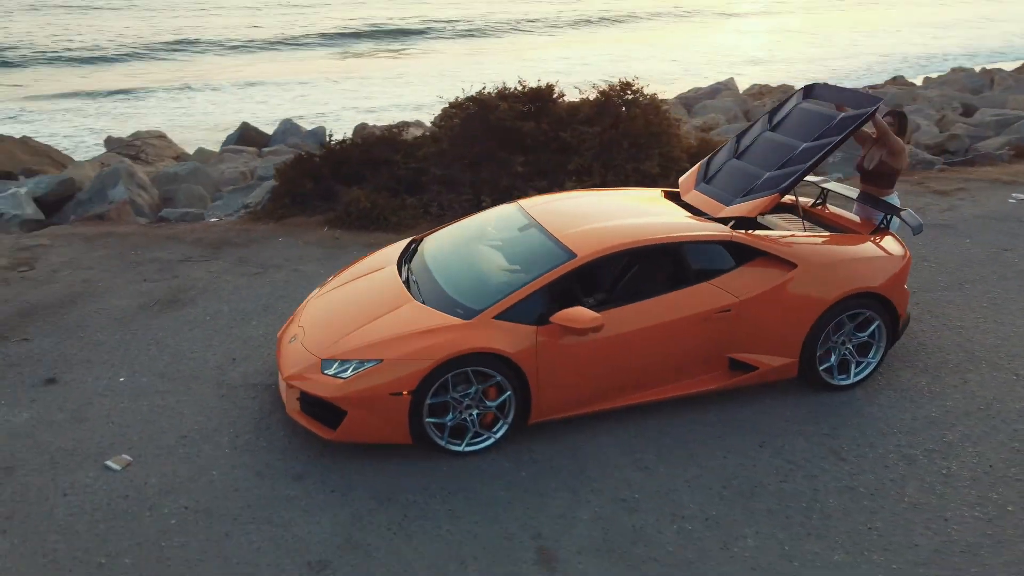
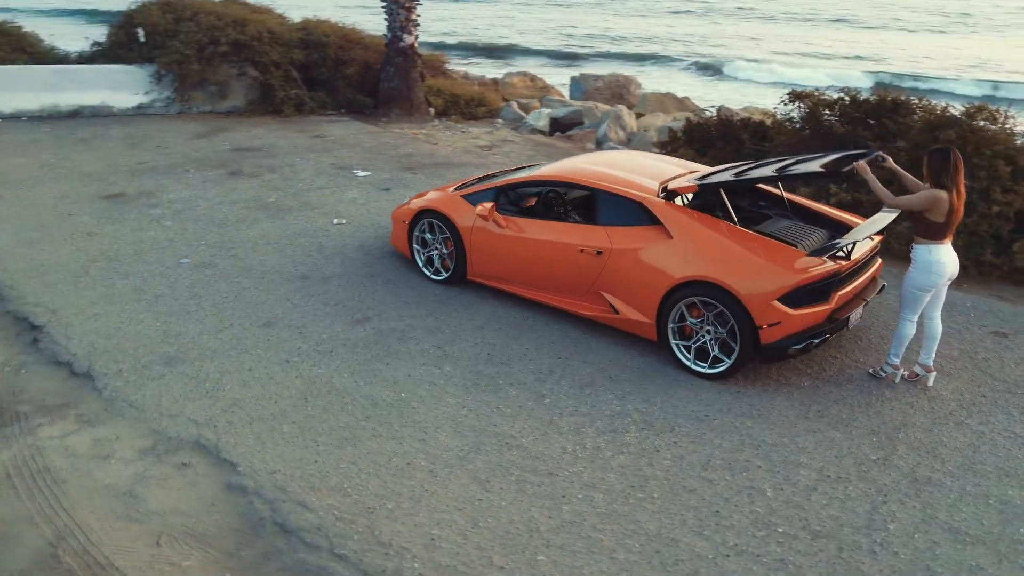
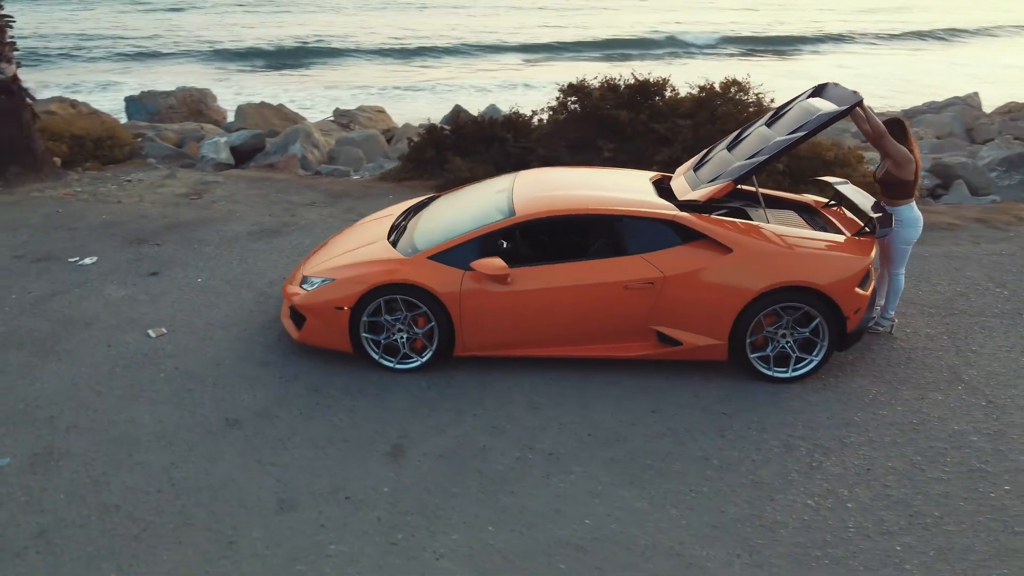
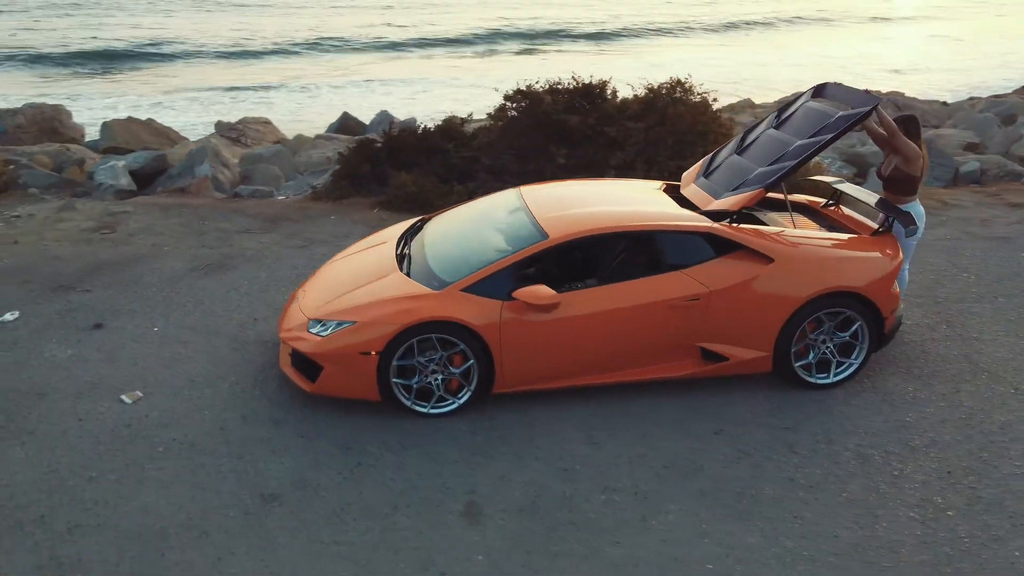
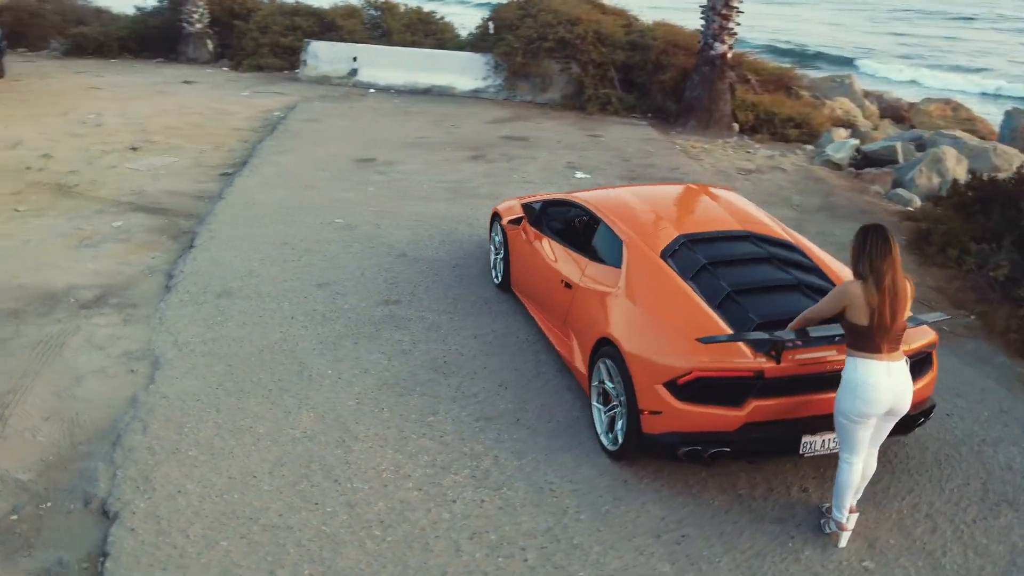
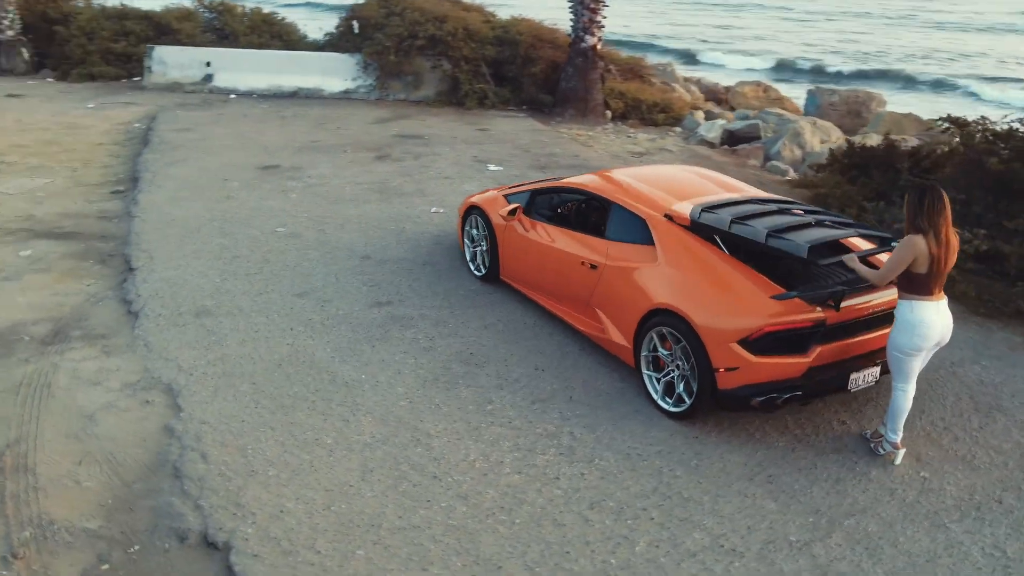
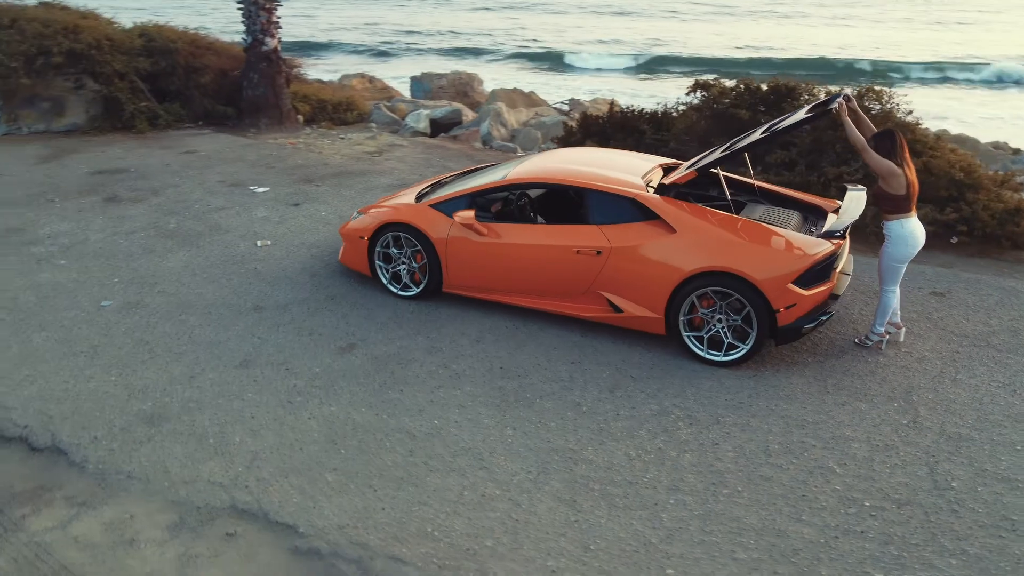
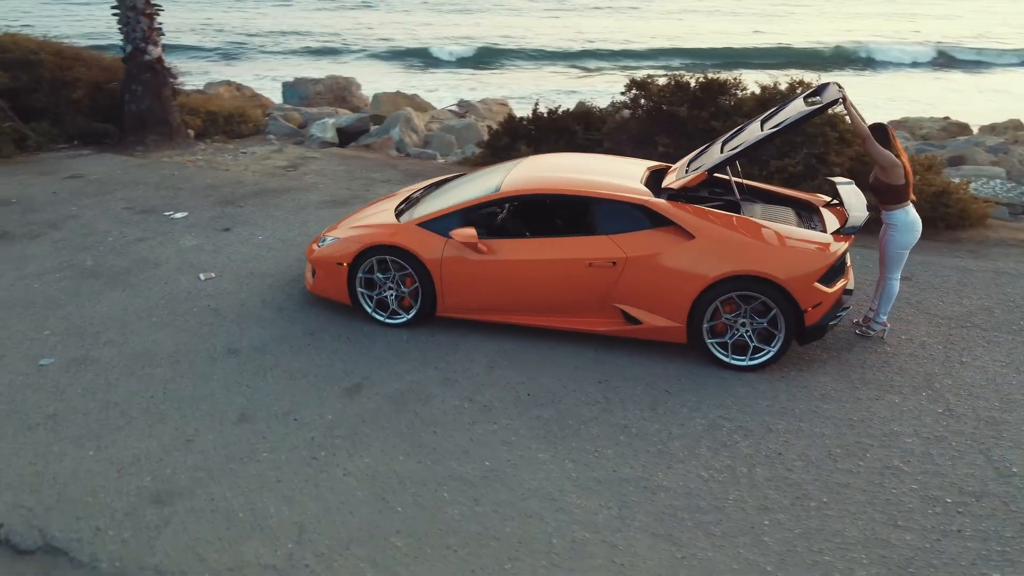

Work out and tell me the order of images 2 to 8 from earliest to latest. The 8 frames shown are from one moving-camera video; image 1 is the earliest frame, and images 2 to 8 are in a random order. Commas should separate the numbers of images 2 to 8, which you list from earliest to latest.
4, 3, 8, 7, 2, 6, 5
